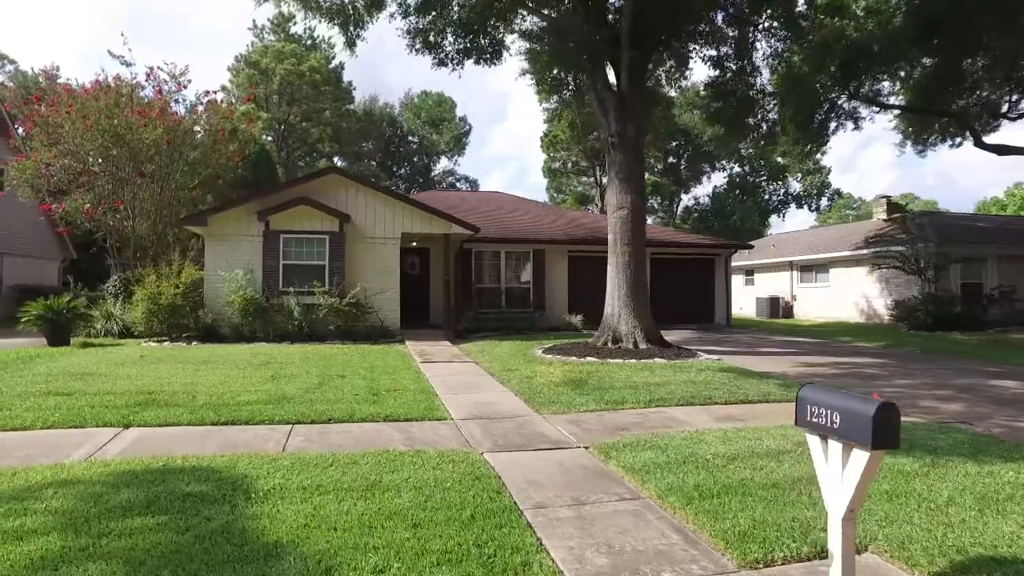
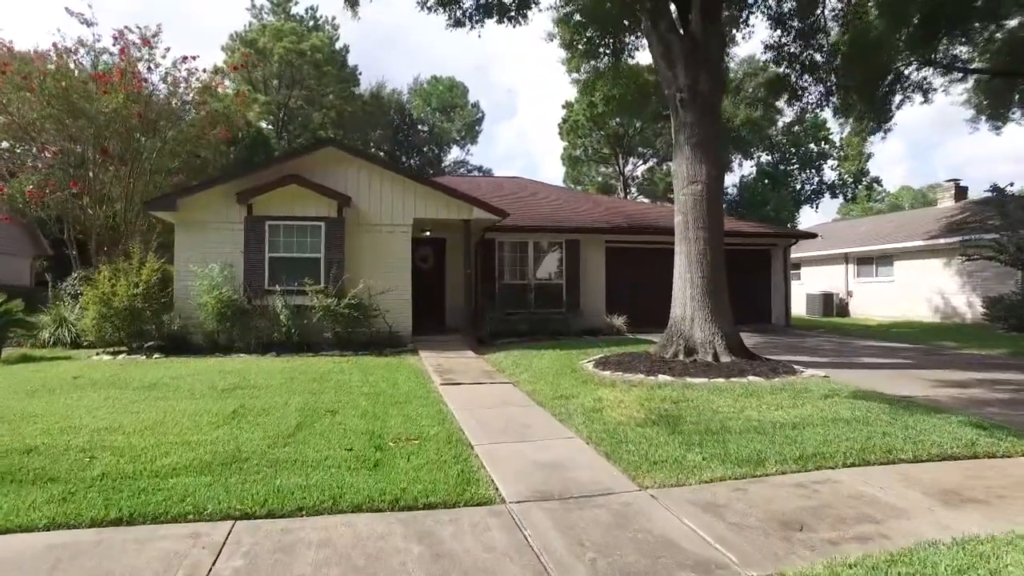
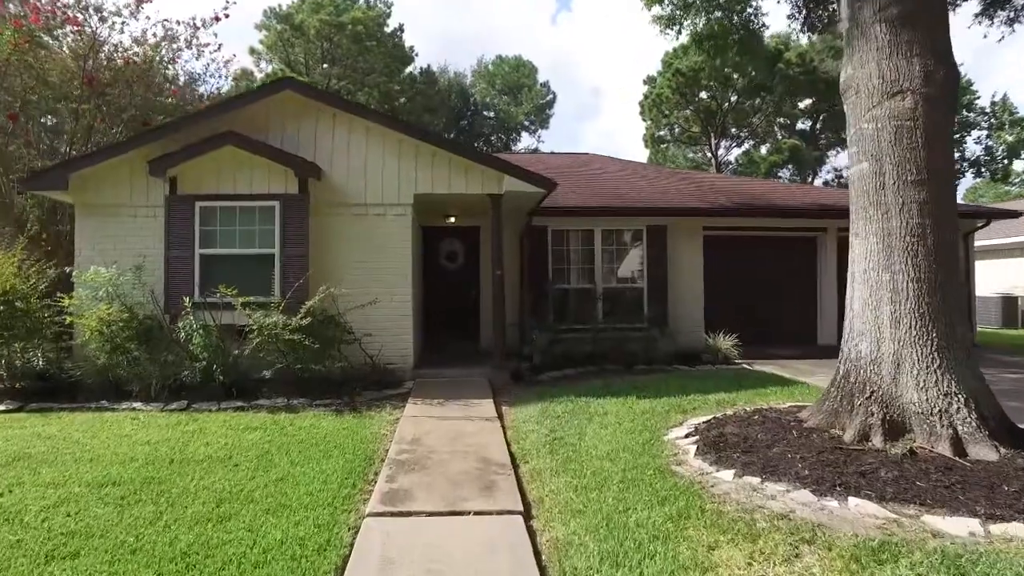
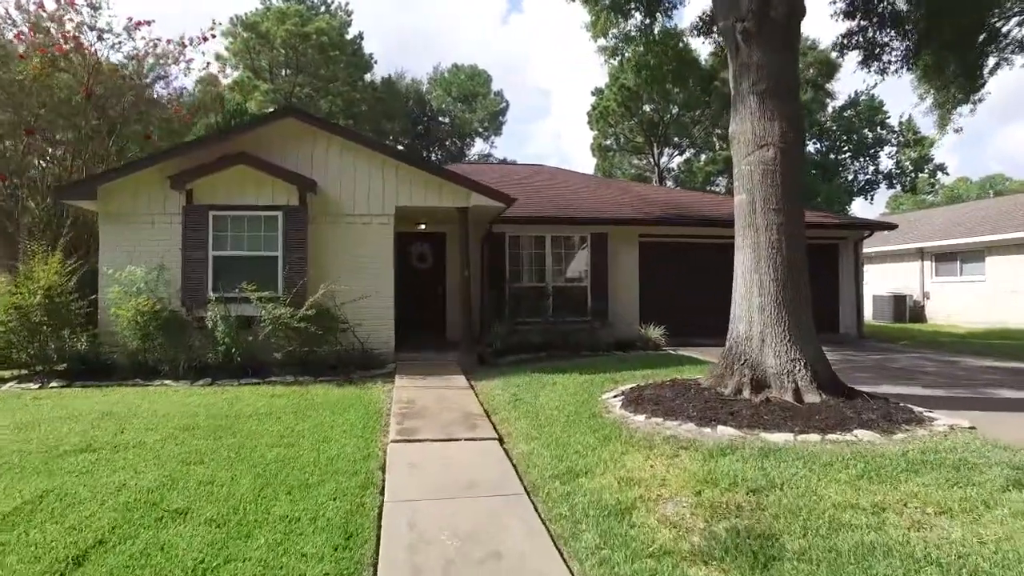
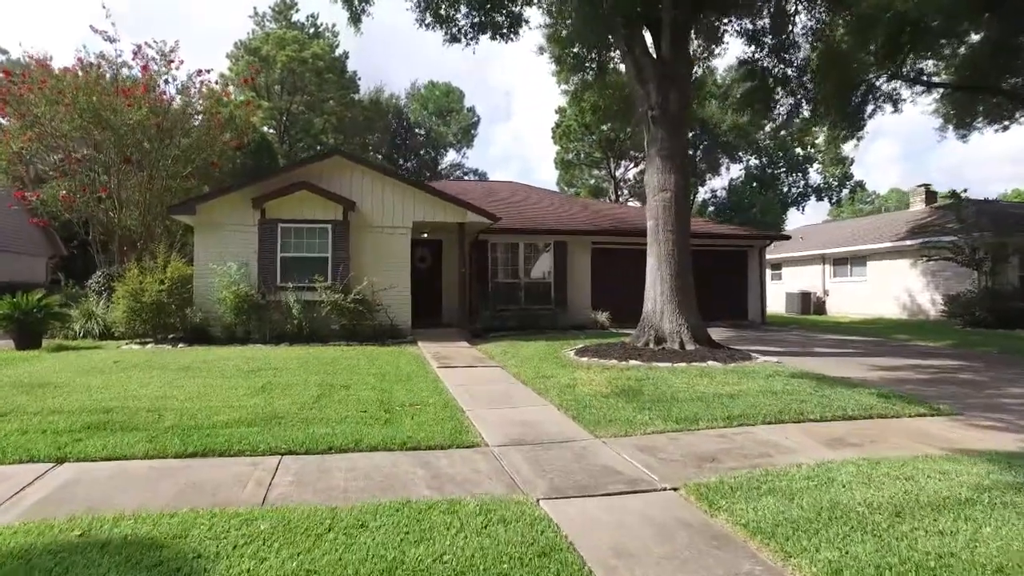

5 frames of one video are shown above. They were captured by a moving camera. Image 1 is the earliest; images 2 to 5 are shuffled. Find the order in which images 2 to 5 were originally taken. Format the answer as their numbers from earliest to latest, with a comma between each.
5, 2, 4, 3
